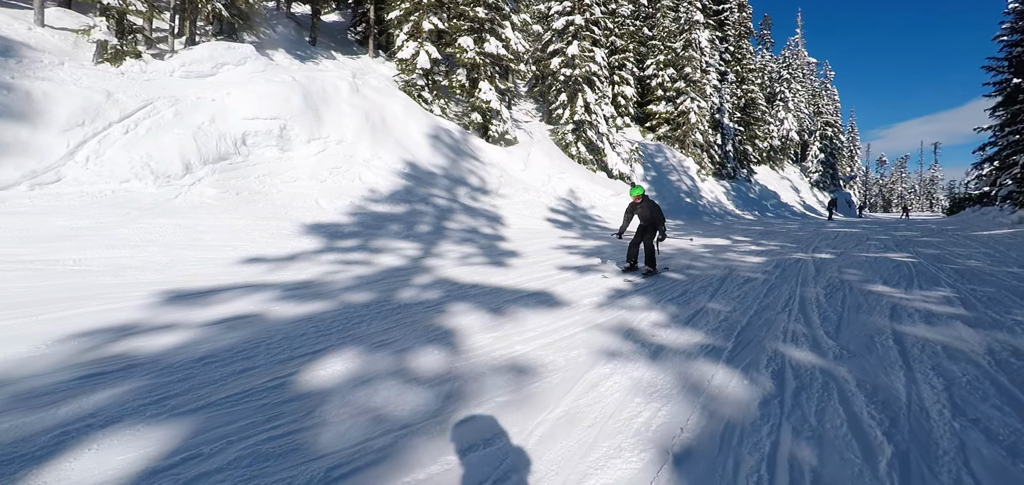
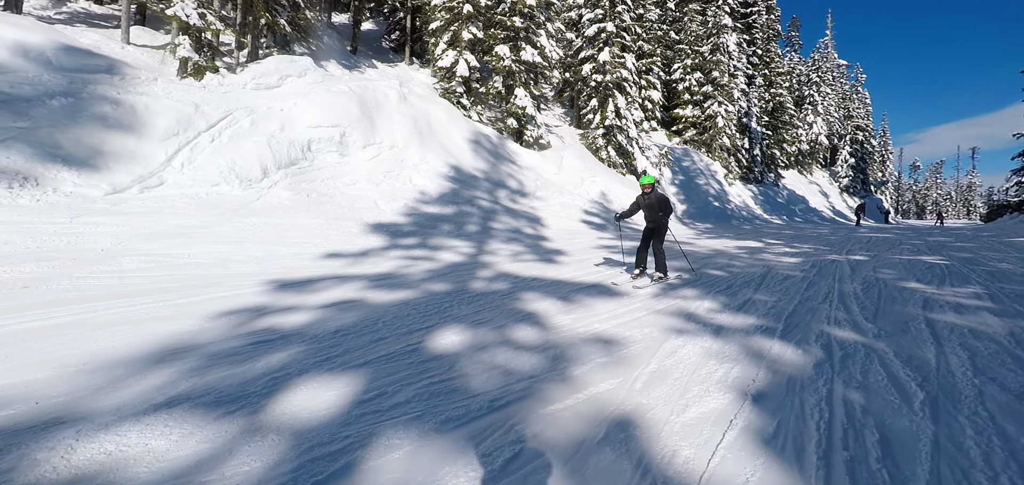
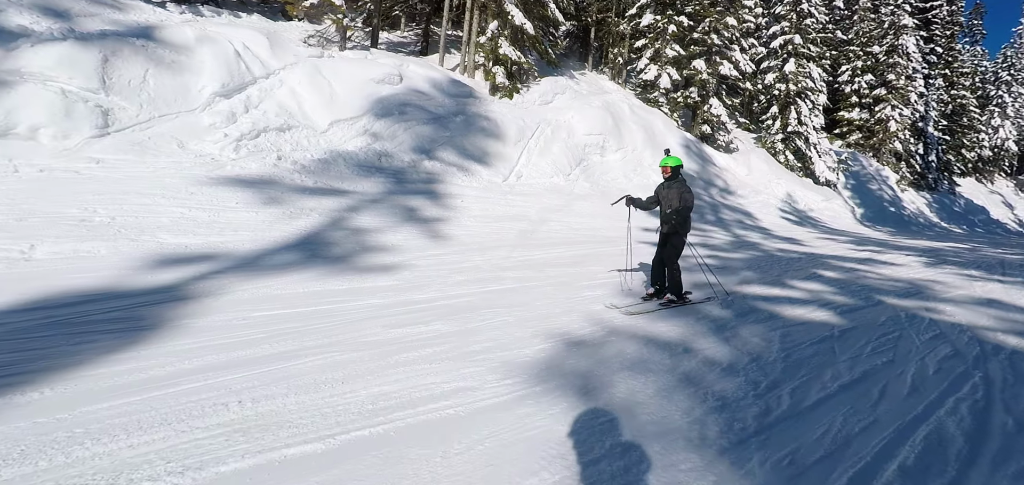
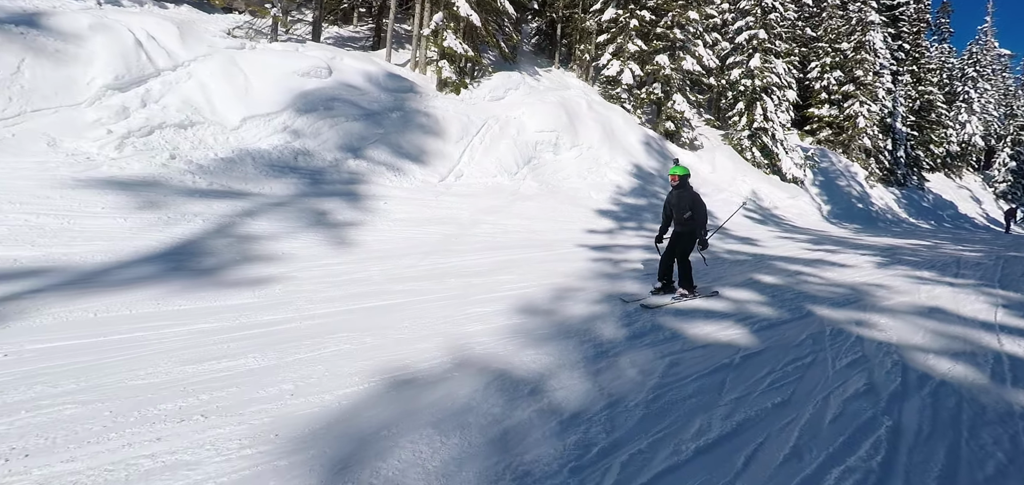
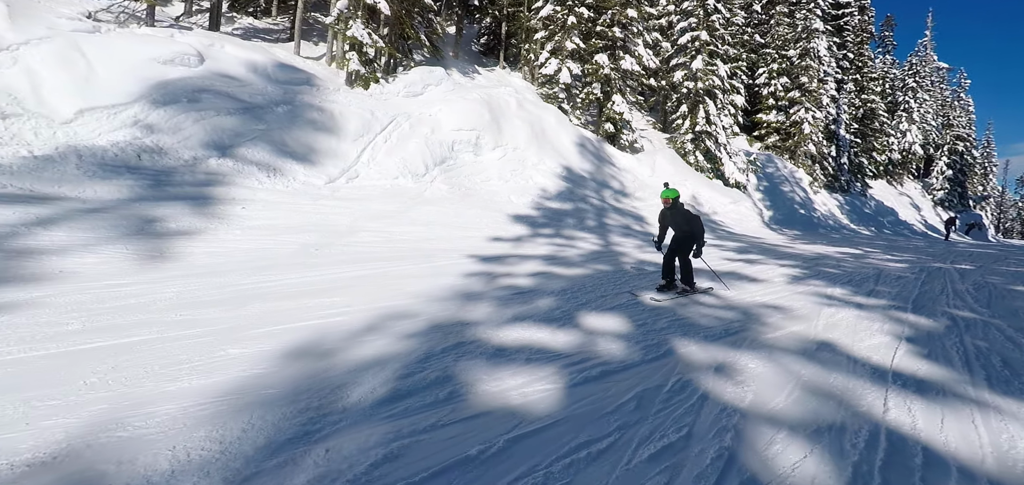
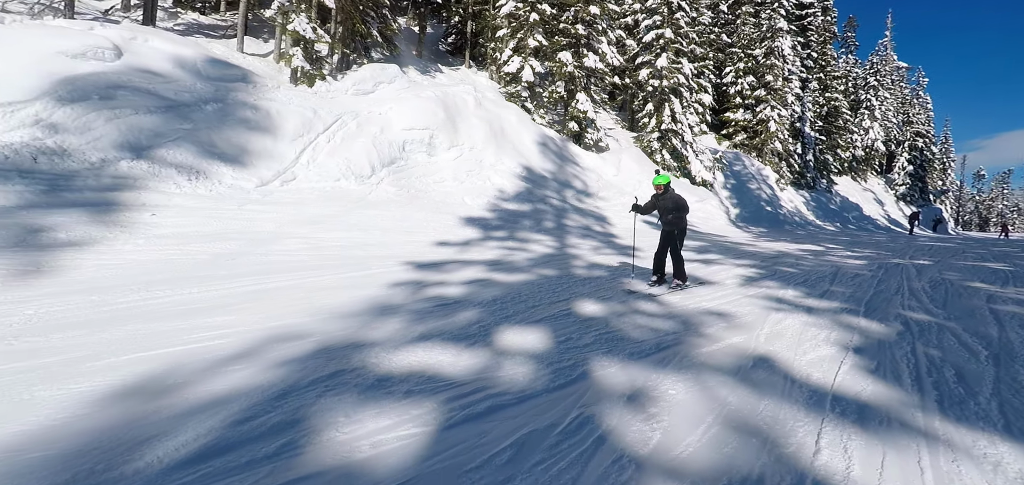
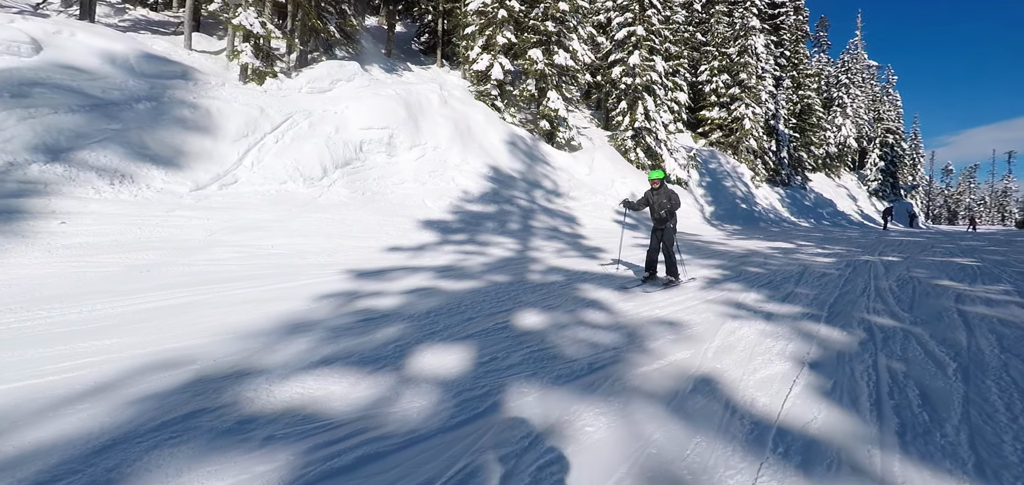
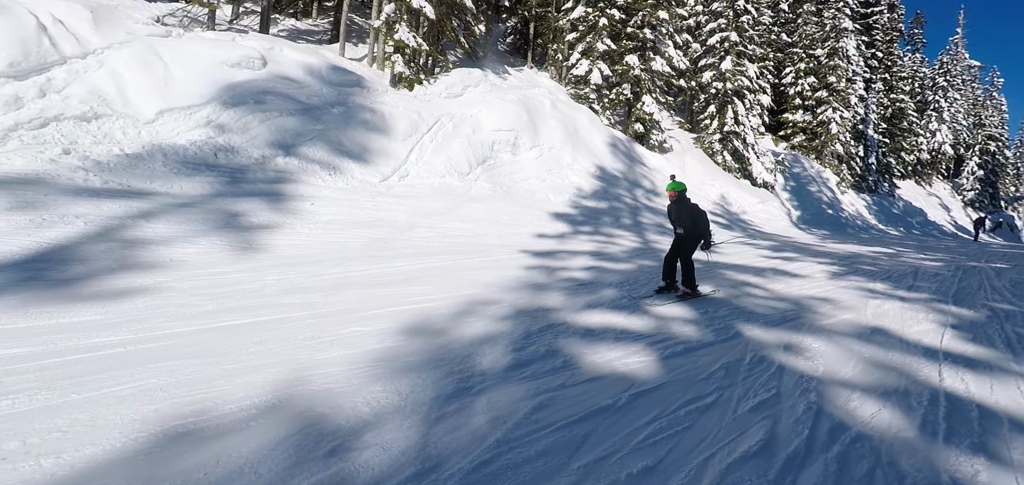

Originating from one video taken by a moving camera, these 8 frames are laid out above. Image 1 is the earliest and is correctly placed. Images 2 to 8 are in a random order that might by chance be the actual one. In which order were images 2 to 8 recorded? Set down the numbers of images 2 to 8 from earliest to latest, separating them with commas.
2, 7, 6, 5, 8, 4, 3
